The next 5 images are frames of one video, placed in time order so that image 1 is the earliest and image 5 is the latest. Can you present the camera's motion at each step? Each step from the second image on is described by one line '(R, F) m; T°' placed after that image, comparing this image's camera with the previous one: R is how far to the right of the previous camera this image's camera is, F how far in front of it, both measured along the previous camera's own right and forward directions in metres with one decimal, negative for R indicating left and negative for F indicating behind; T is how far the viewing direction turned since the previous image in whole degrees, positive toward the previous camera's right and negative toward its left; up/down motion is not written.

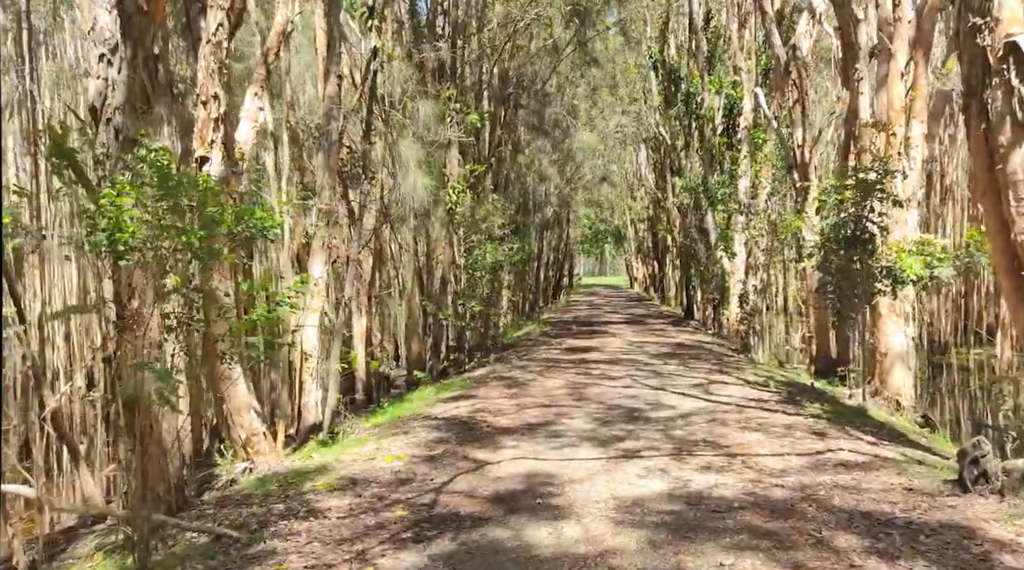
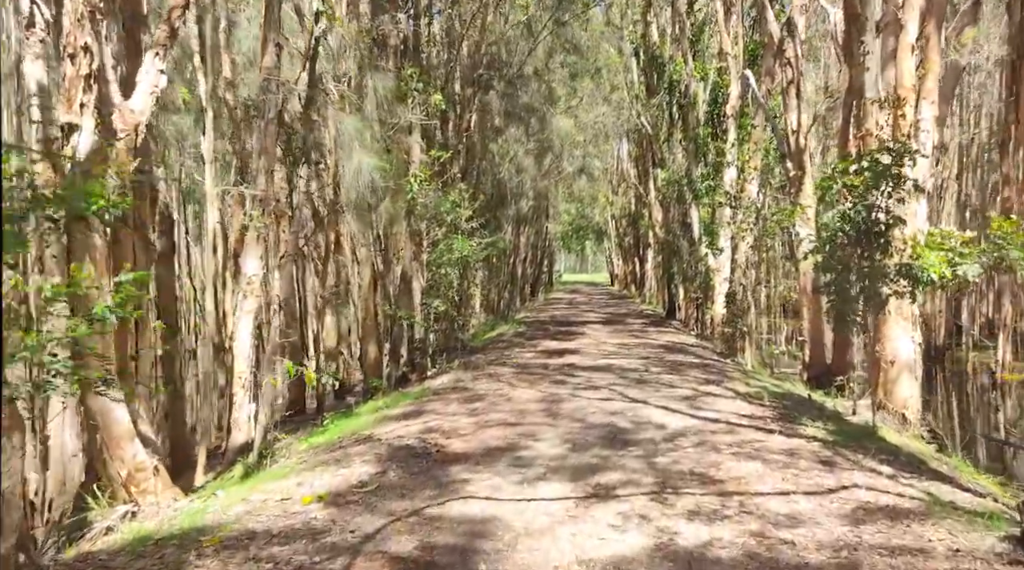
(+0.2, +1.3) m; +1°
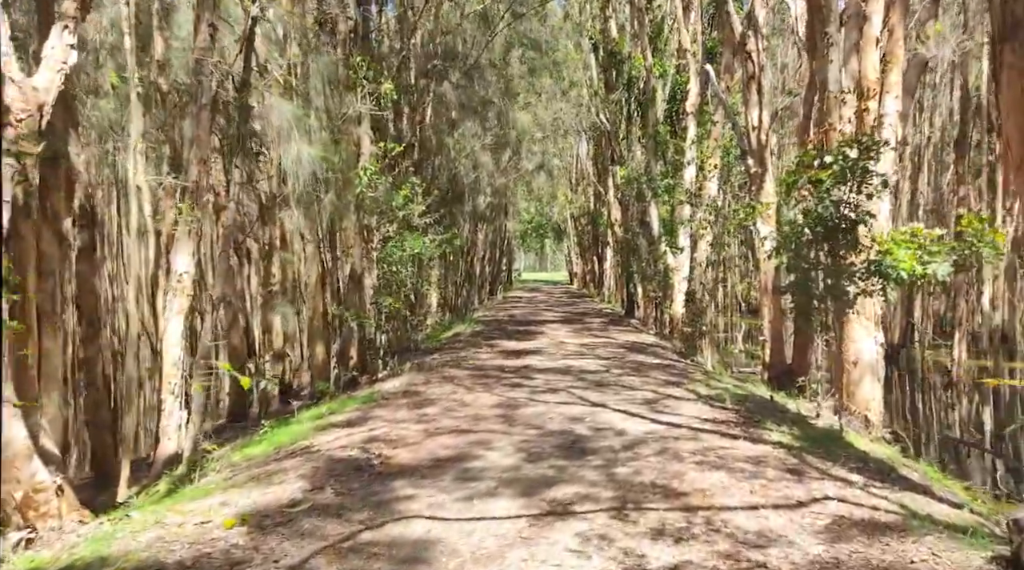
(+0.1, +0.5) m; +3°
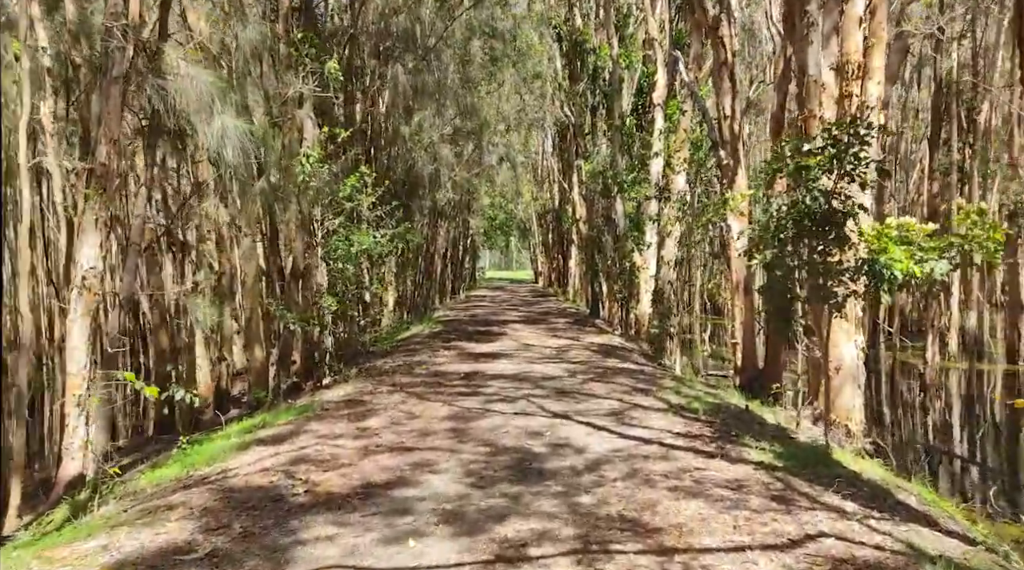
(+0.1, +0.9) m; +2°
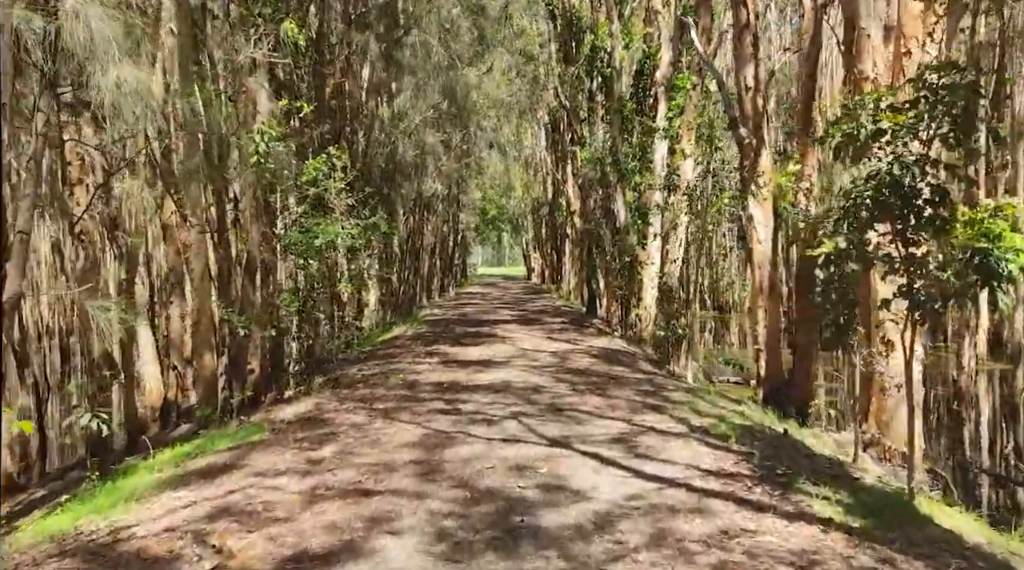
(0.0, +1.7) m; +1°
